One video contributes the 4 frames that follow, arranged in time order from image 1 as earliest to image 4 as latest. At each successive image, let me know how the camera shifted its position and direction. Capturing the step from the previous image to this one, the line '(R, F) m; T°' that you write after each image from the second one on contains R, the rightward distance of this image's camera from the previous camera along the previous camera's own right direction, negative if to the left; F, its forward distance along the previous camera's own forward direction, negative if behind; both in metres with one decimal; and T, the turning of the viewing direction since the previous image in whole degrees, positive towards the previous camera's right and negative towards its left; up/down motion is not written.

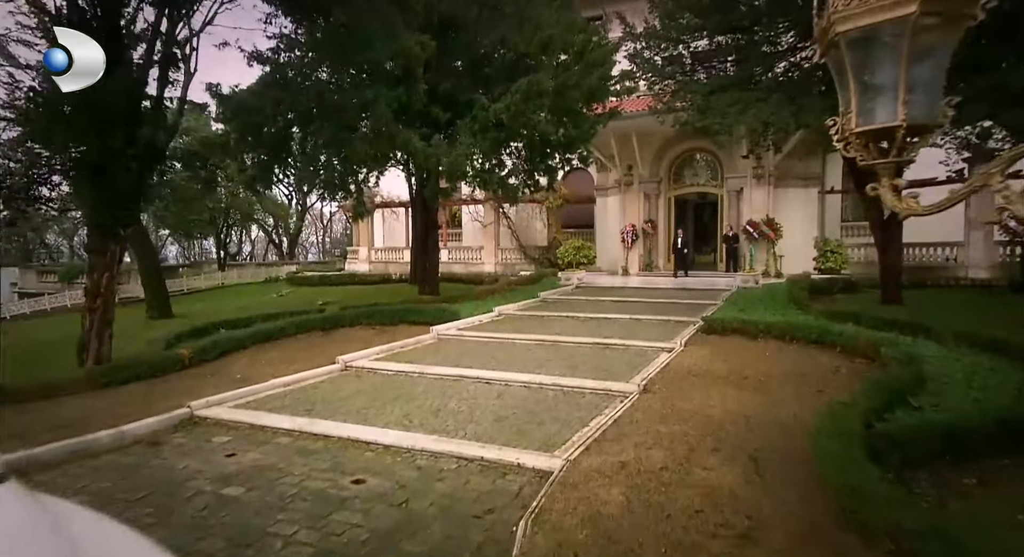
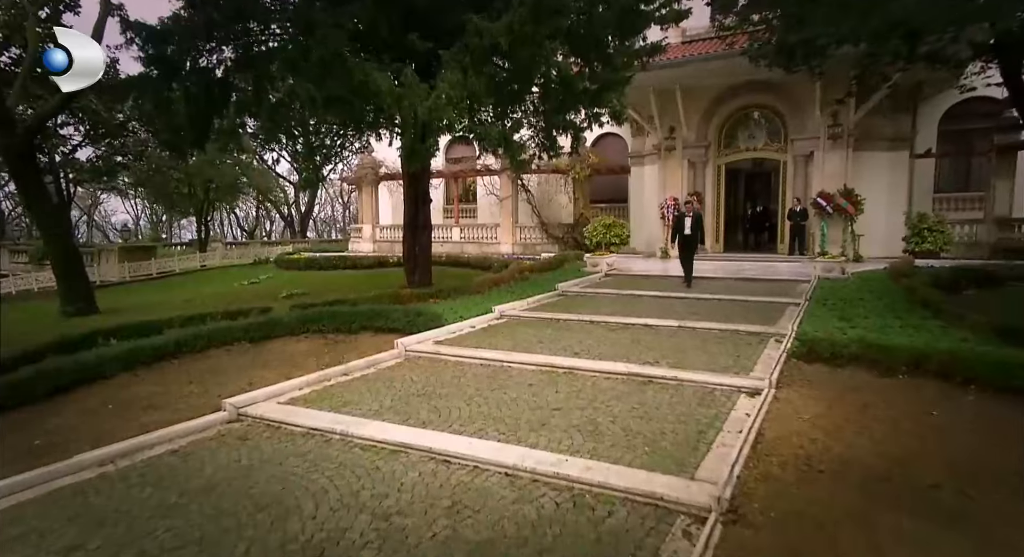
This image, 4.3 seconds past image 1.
(+0.4, +3.2) m; -3°
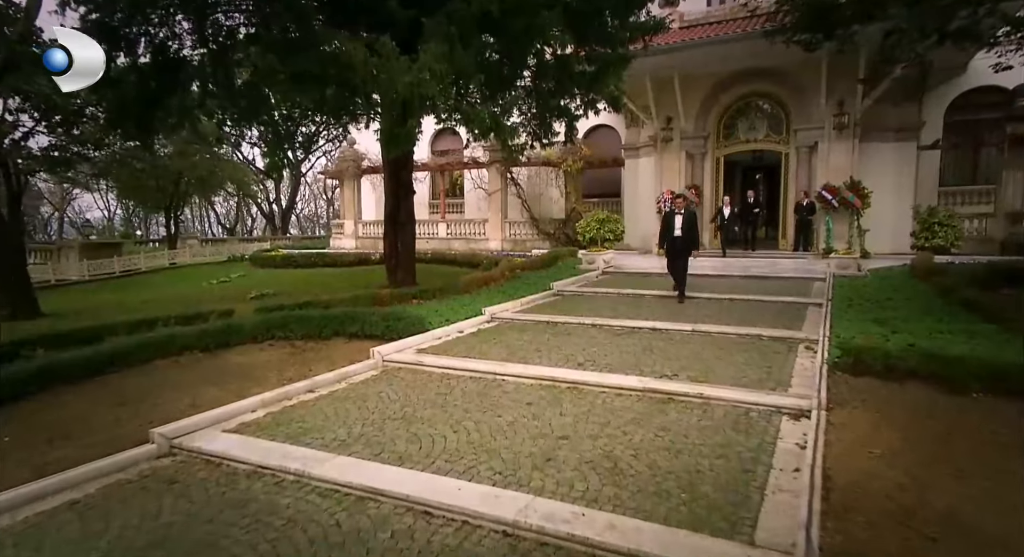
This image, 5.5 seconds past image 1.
(-0.1, +1.0) m; +1°
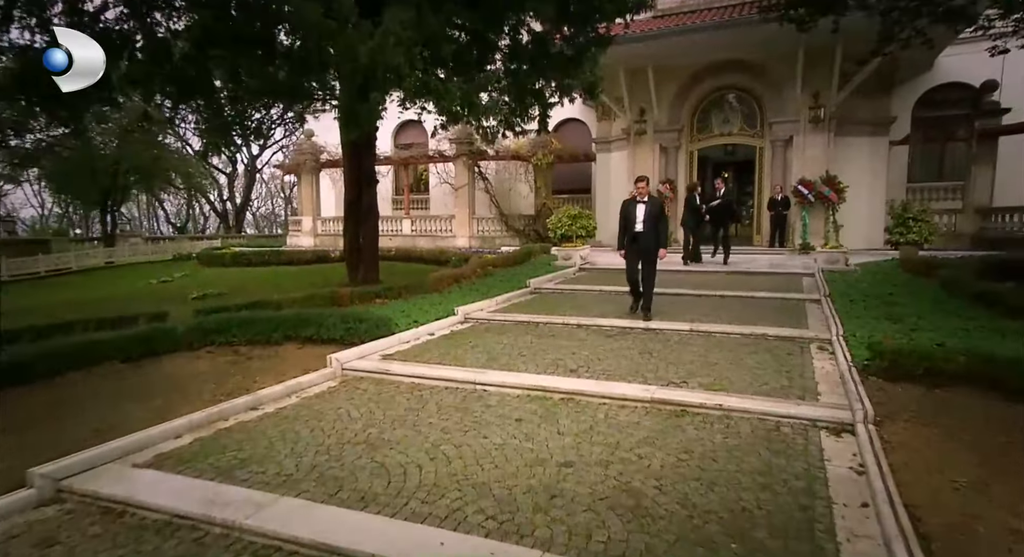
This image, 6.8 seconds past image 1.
(-0.2, +0.8) m; +4°
